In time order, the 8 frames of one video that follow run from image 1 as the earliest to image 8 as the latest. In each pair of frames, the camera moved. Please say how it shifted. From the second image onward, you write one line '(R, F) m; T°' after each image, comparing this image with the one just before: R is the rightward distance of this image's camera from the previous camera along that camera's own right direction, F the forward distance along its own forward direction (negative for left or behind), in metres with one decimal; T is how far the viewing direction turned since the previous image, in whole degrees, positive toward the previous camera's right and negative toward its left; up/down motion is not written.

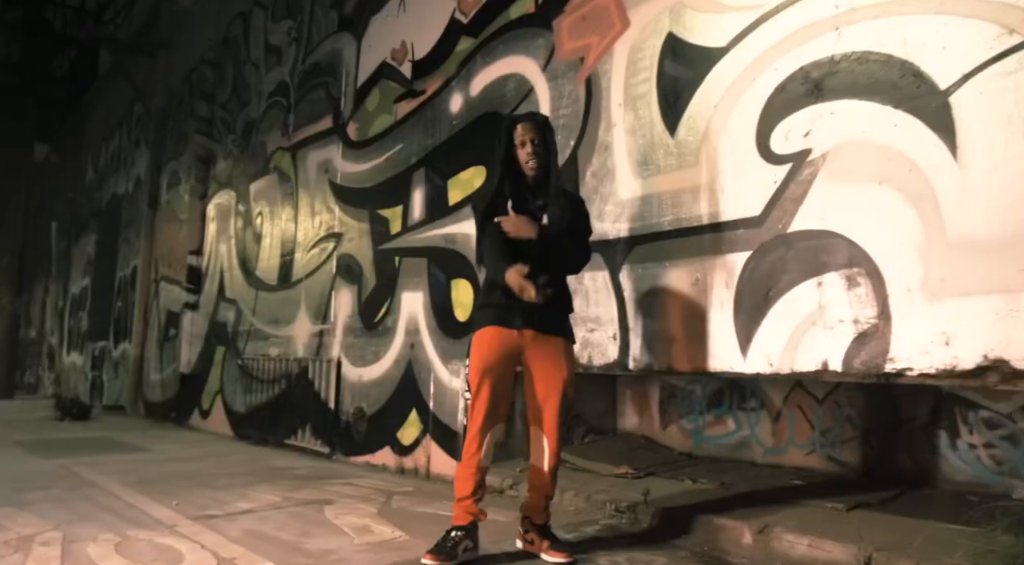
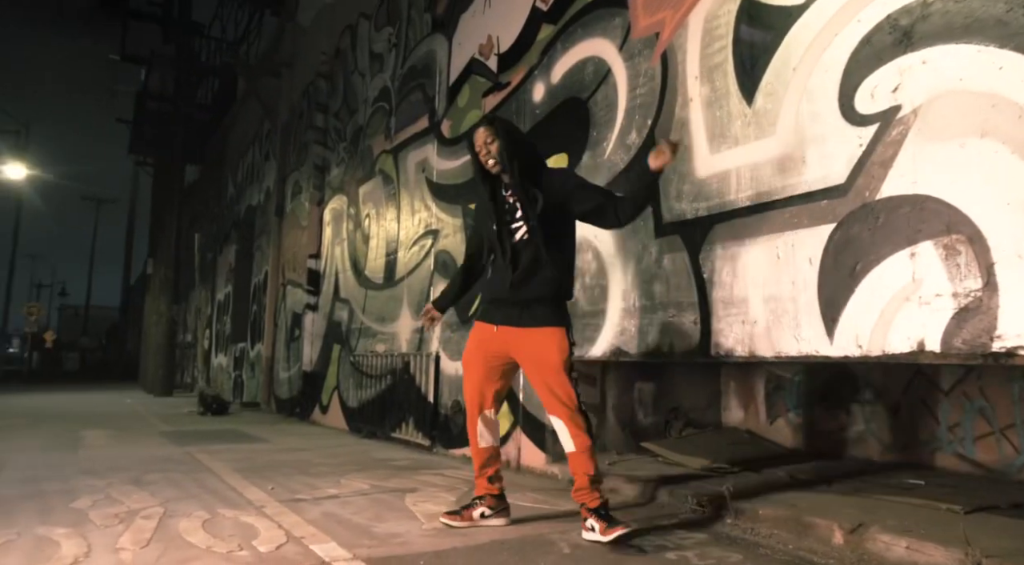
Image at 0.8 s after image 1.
(+0.3, +0.1) m; -10°
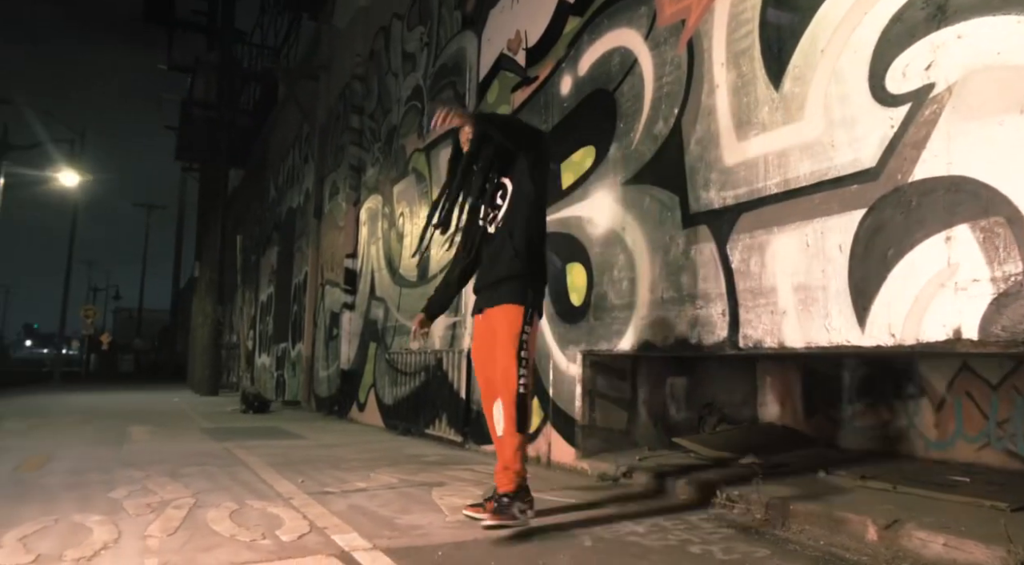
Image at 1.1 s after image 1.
(+0.1, 0.0) m; -3°
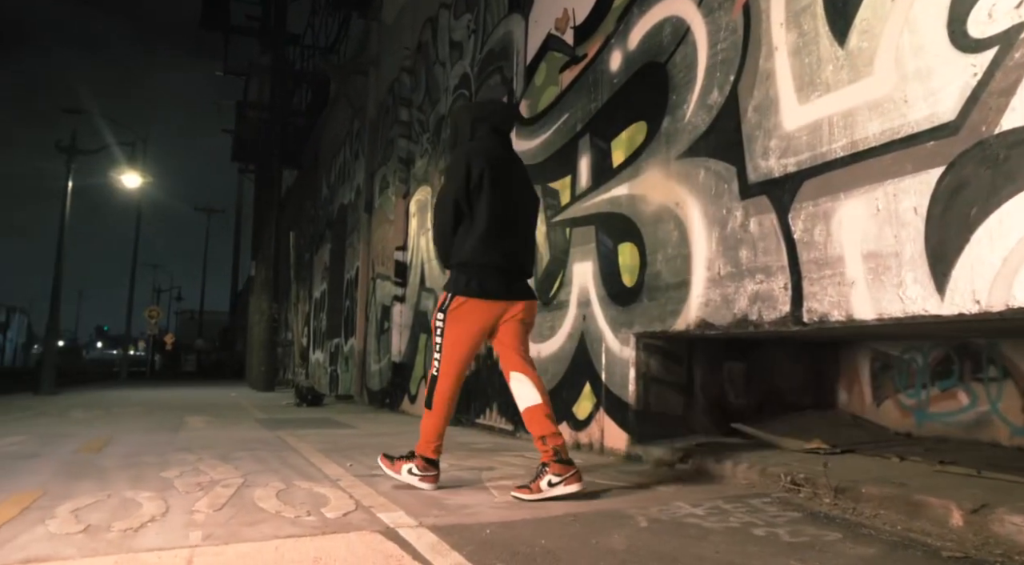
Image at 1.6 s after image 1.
(0.0, +0.1) m; -4°
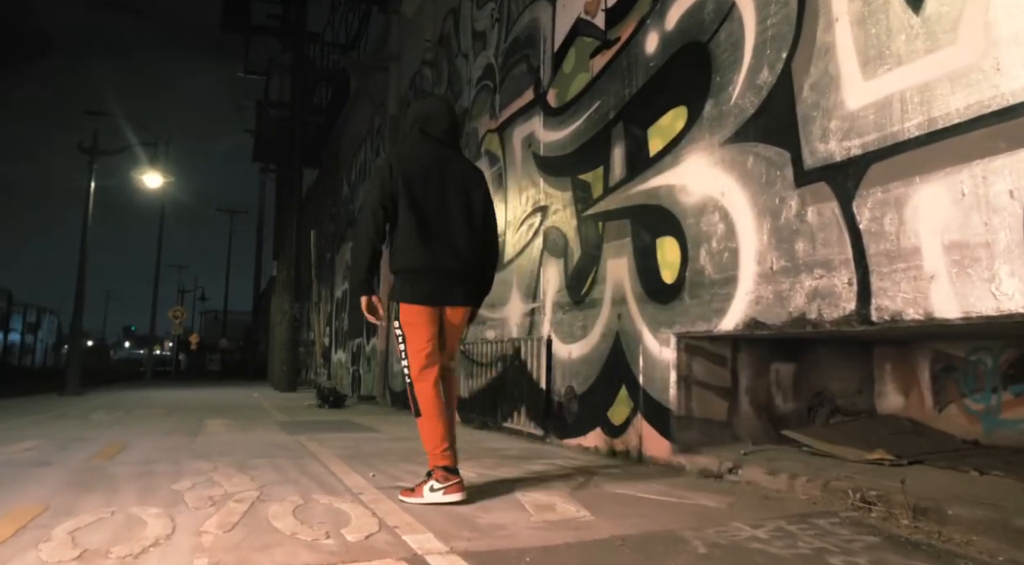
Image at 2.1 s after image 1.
(-0.1, +0.3) m; -2°
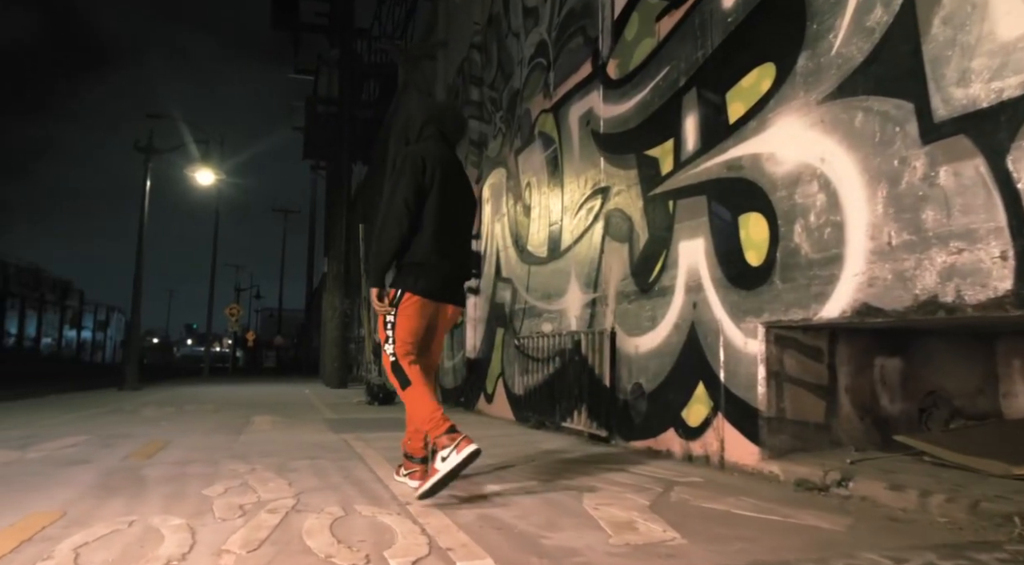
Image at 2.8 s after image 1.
(-0.1, +0.5) m; -4°
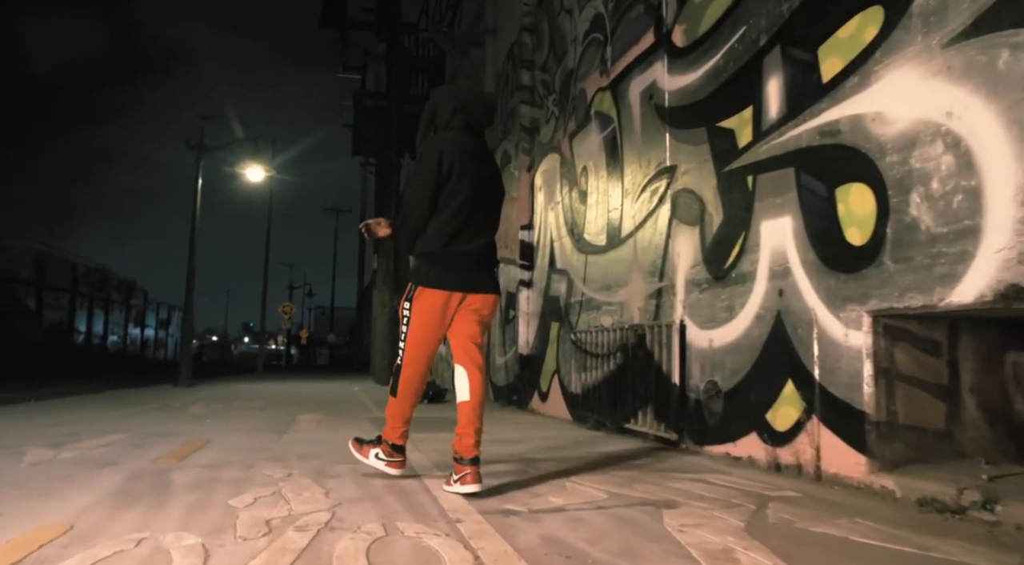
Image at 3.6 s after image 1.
(-0.1, +0.5) m; -4°
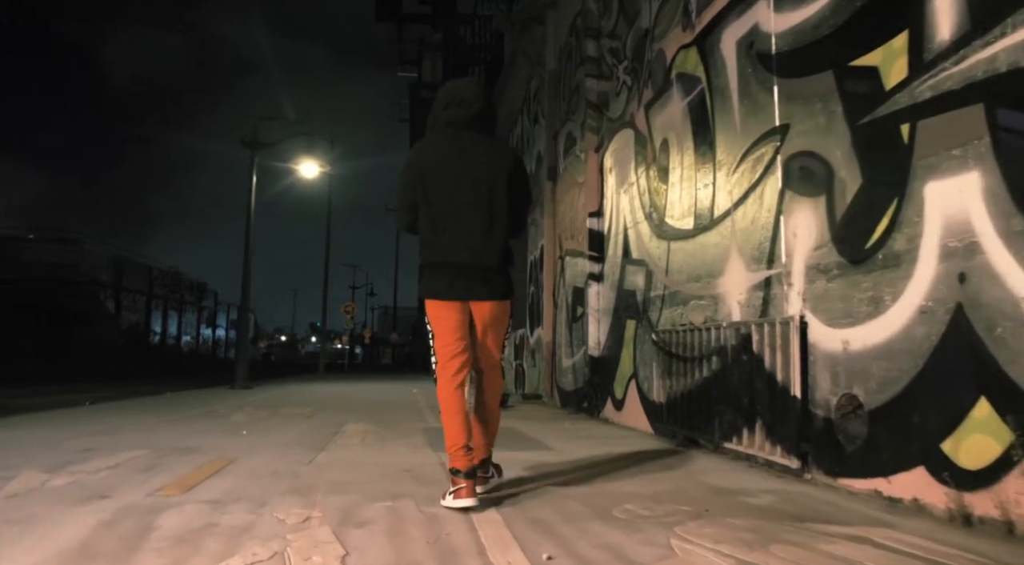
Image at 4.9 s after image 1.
(-0.1, +1.0) m; -6°
